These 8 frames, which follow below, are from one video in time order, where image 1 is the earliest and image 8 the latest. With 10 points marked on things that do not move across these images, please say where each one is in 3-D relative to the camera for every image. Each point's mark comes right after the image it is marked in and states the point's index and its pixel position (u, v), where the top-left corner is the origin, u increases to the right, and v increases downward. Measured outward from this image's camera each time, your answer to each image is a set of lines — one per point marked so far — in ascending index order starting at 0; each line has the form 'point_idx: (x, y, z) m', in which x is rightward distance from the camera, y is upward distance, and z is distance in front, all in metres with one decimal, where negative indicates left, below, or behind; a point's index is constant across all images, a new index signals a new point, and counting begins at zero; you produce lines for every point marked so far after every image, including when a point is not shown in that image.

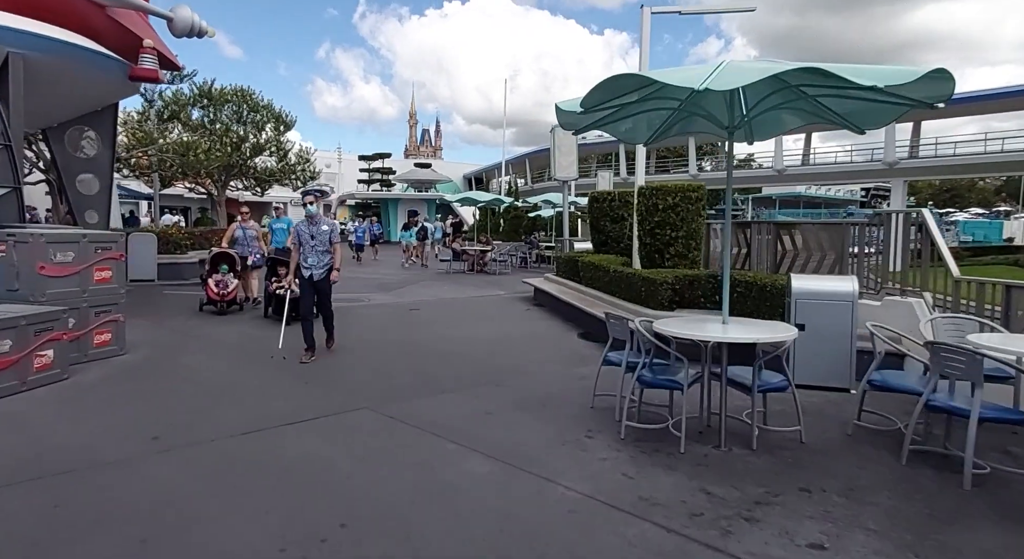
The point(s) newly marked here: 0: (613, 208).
0: (+2.1, +1.5, +11.3) m
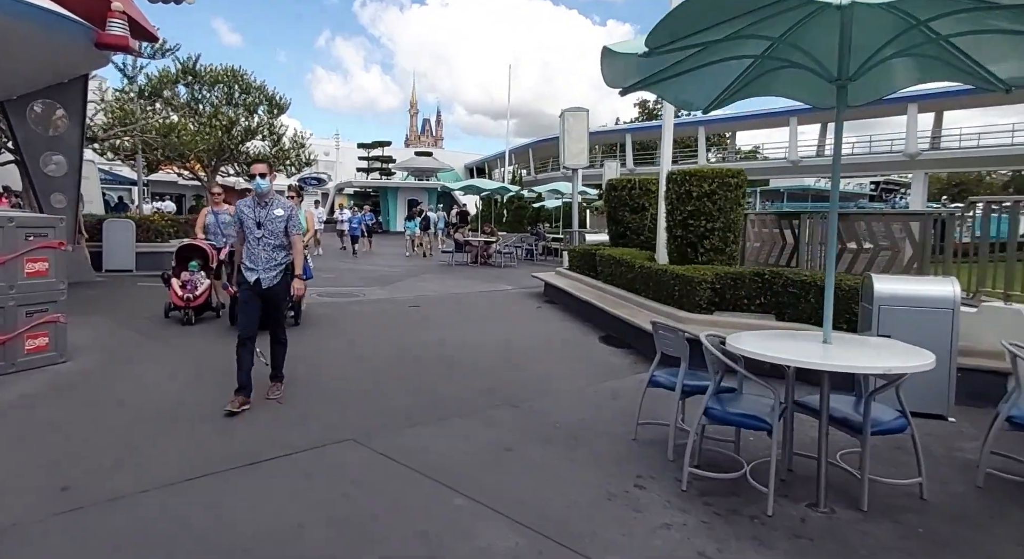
0: (+2.3, +1.5, +10.3) m
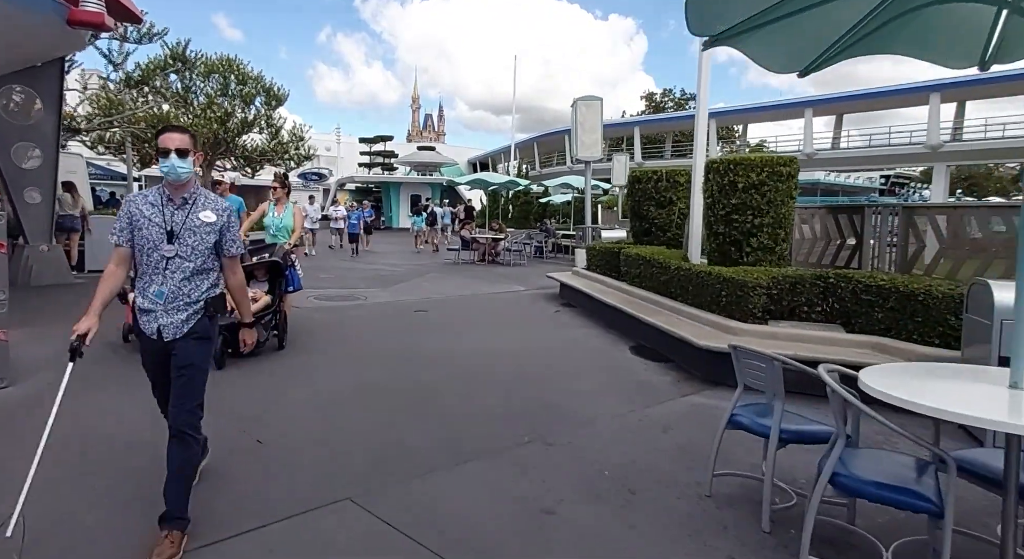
0: (+2.5, +1.5, +9.4) m
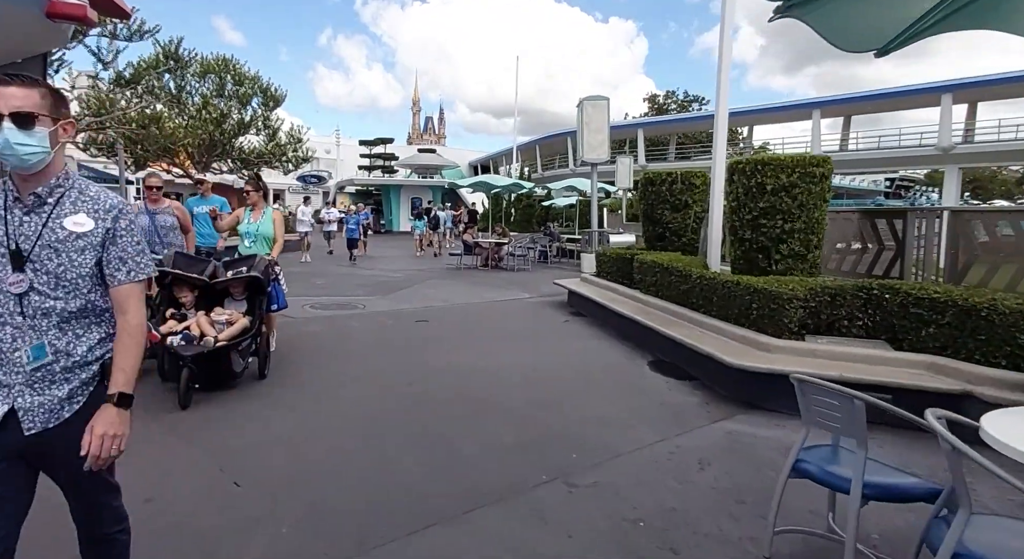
0: (+2.6, +1.4, +8.9) m
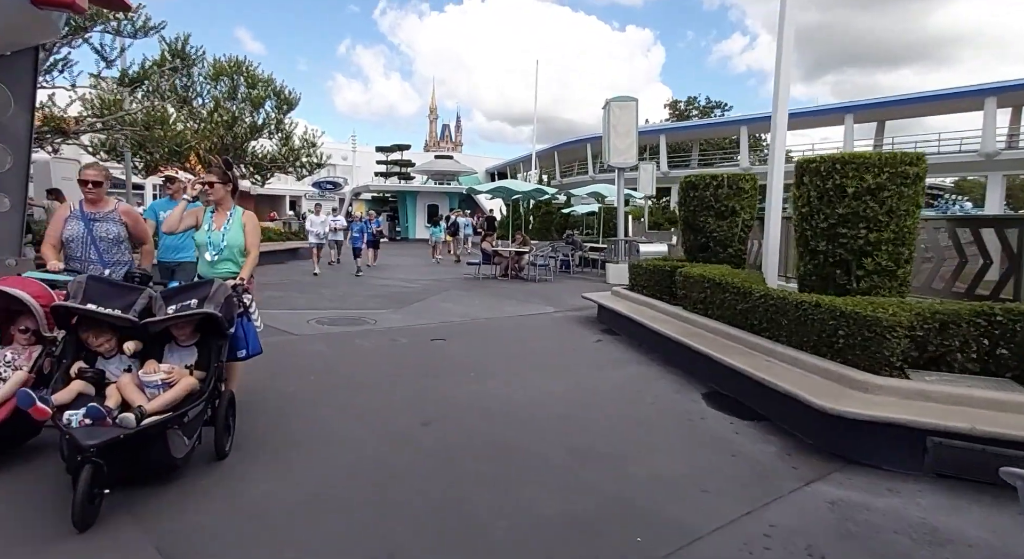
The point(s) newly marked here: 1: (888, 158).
0: (+3.0, +1.2, +8.0) m
1: (+3.3, +1.1, +4.9) m
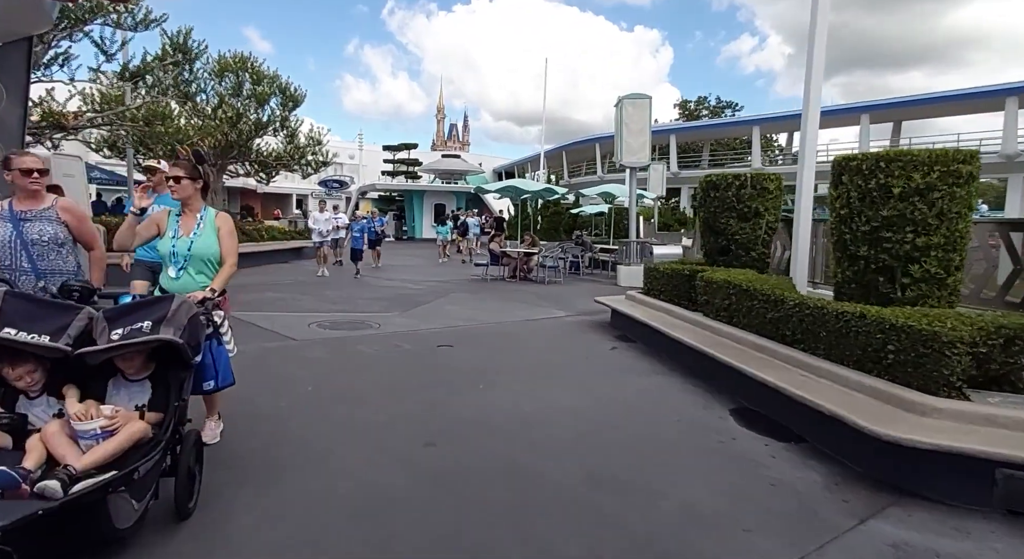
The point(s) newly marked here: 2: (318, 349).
0: (+3.2, +1.1, +7.6) m
1: (+3.4, +1.0, +4.4) m
2: (-2.3, -0.8, +6.5) m
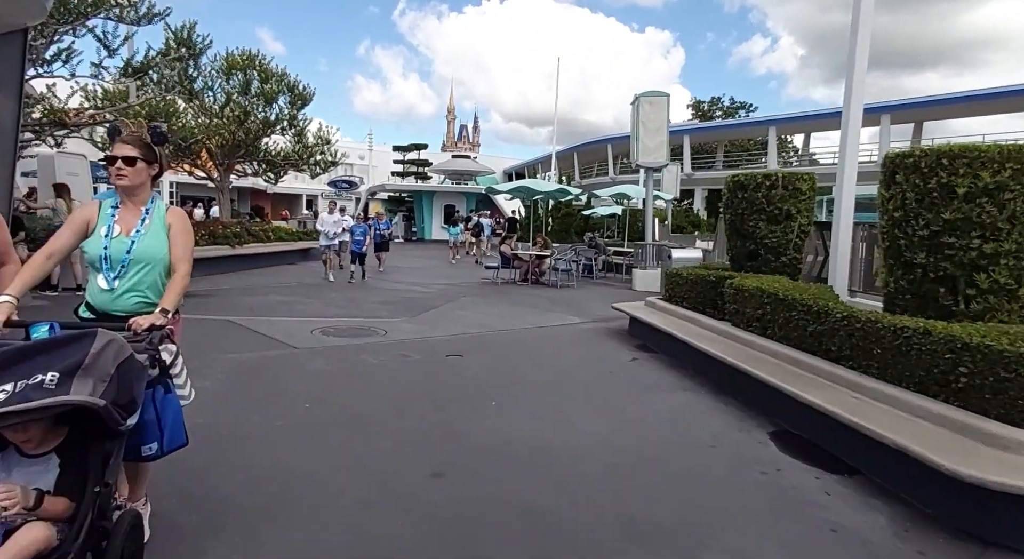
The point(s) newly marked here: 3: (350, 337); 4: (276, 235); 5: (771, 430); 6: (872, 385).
0: (+3.4, +1.0, +7.1) m
1: (+3.6, +0.9, +3.9) m
2: (-2.2, -0.9, +6.1) m
3: (-2.2, -0.8, +7.3) m
4: (-6.8, +1.3, +15.9) m
5: (+2.1, -1.2, +4.5) m
6: (+2.7, -0.8, +4.1) m
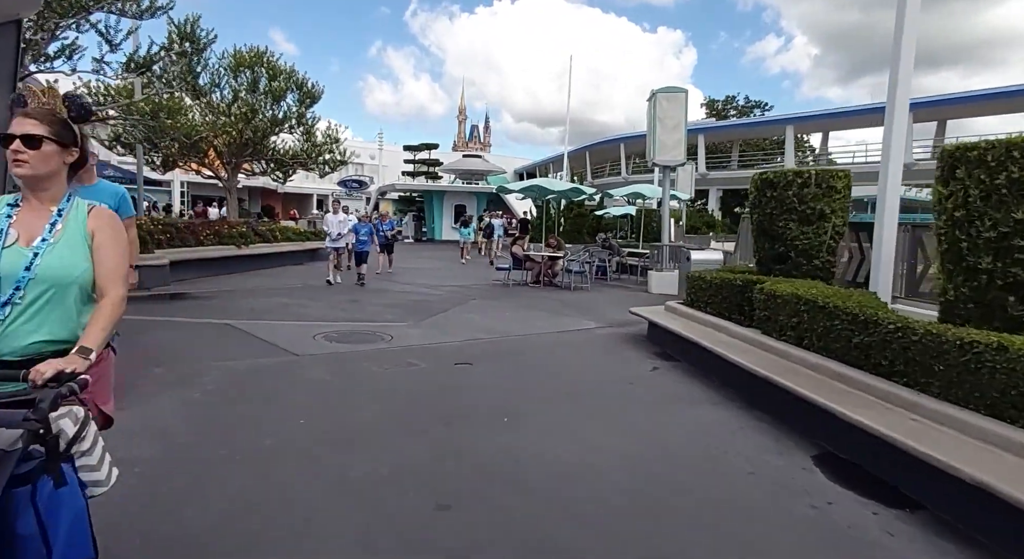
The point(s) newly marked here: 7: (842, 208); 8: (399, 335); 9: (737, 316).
0: (+3.5, +1.0, +6.6) m
1: (+3.7, +0.9, +3.4) m
2: (-2.0, -0.9, +5.7) m
3: (-2.0, -0.8, +7.0) m
4: (-6.5, +1.3, +15.6) m
5: (+2.2, -1.3, +4.1) m
6: (+2.8, -0.8, +3.6) m
7: (+4.0, +0.9, +6.7) m
8: (-1.6, -0.8, +7.5) m
9: (+2.7, -0.4, +6.7) m
